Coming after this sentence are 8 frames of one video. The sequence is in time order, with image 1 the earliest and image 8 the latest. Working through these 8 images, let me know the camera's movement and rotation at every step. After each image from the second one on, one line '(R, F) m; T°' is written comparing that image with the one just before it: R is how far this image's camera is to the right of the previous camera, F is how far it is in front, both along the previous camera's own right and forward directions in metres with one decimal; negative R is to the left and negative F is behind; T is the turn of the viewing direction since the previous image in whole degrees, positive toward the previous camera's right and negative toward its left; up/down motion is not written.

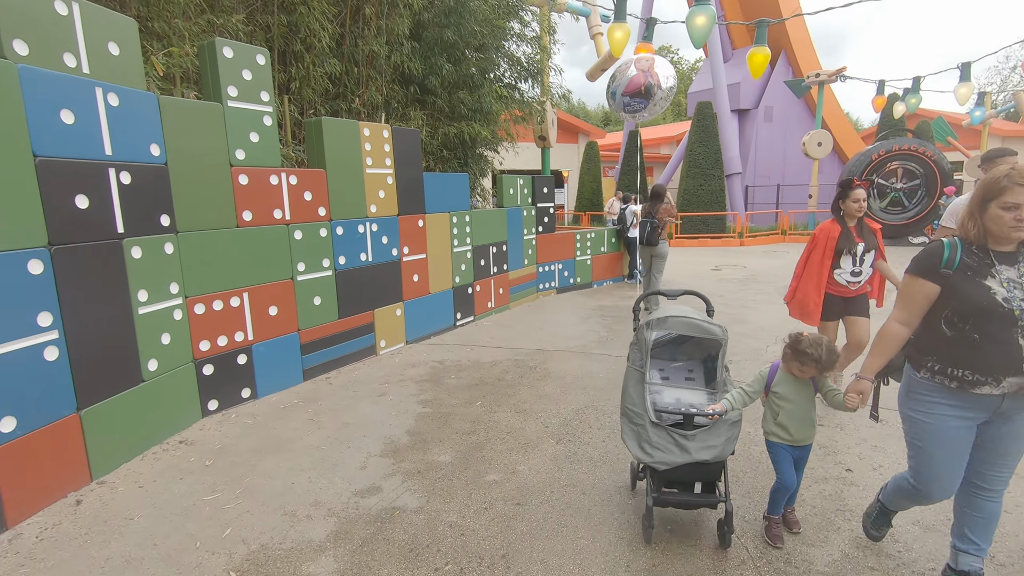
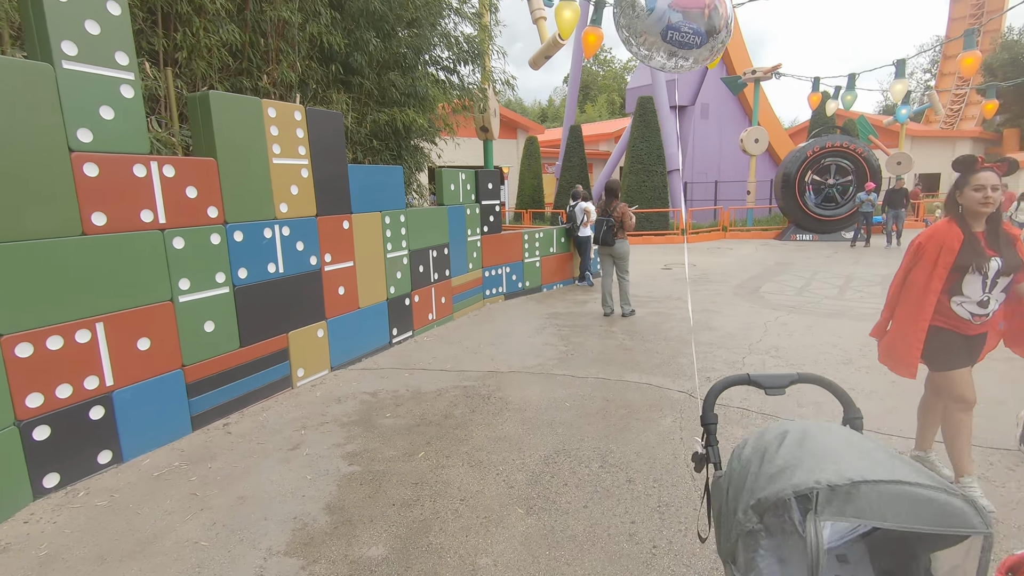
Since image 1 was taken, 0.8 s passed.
(-0.1, +0.8) m; +6°
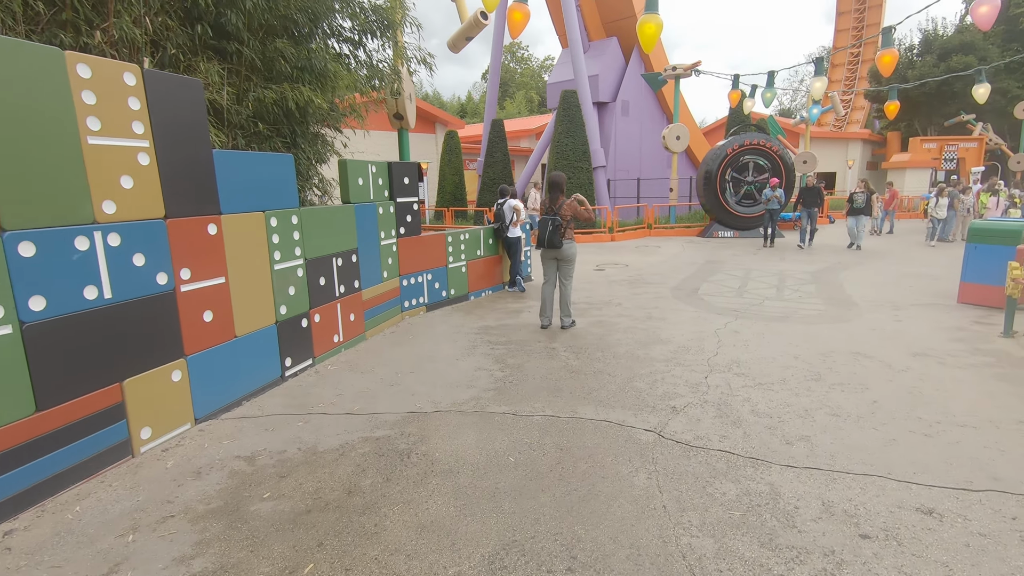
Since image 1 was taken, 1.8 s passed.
(0.0, +0.9) m; +8°
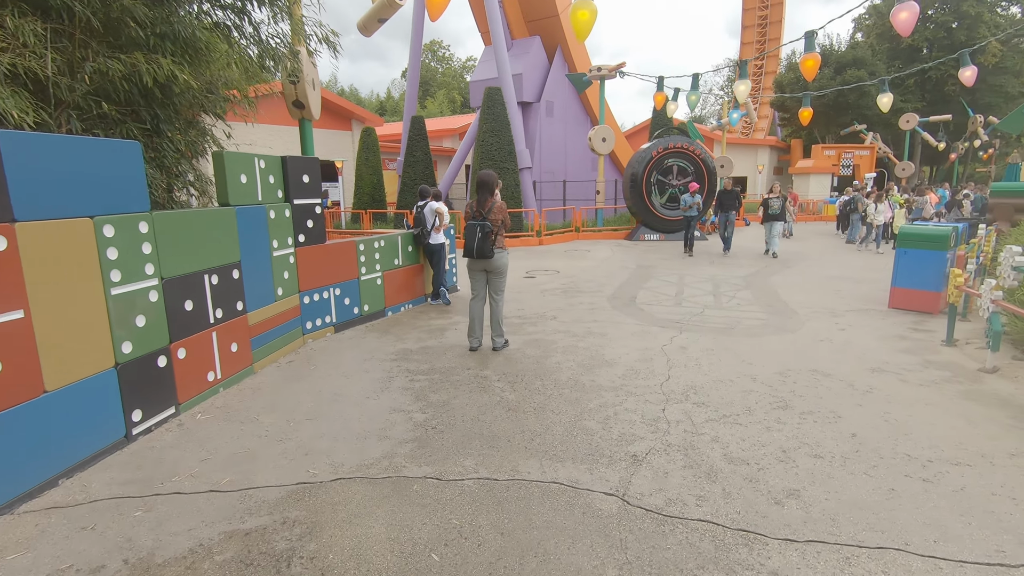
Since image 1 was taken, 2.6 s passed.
(0.0, +0.8) m; +8°
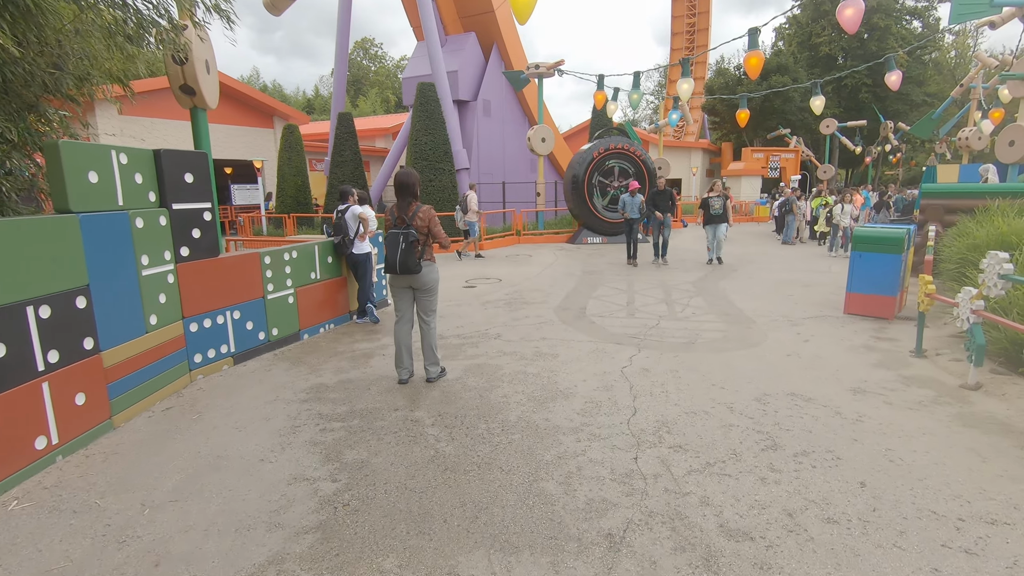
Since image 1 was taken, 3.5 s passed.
(0.0, +0.8) m; +6°
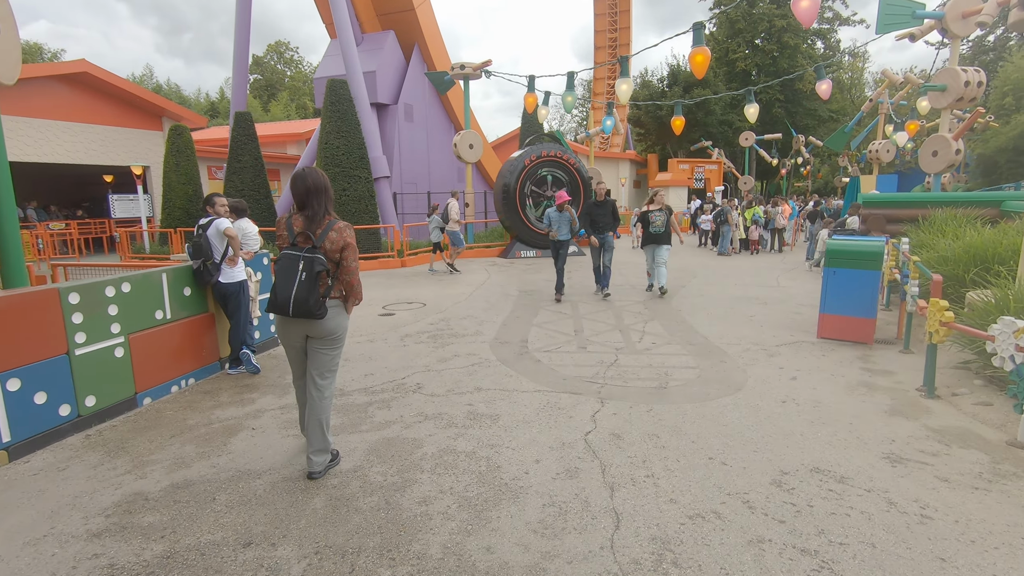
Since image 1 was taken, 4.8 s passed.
(+0.1, +1.3) m; +7°
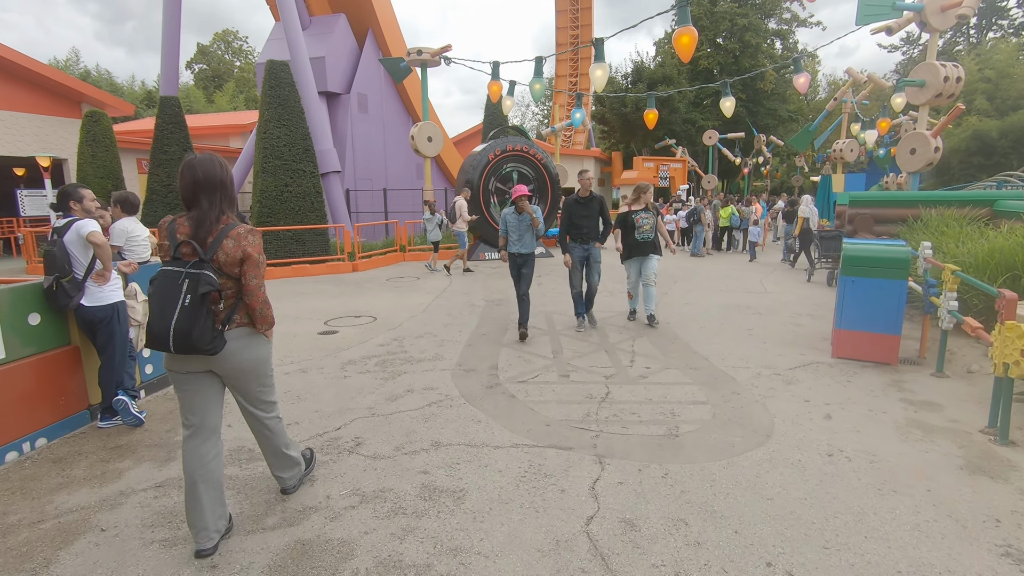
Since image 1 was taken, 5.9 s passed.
(0.0, +1.1) m; +4°
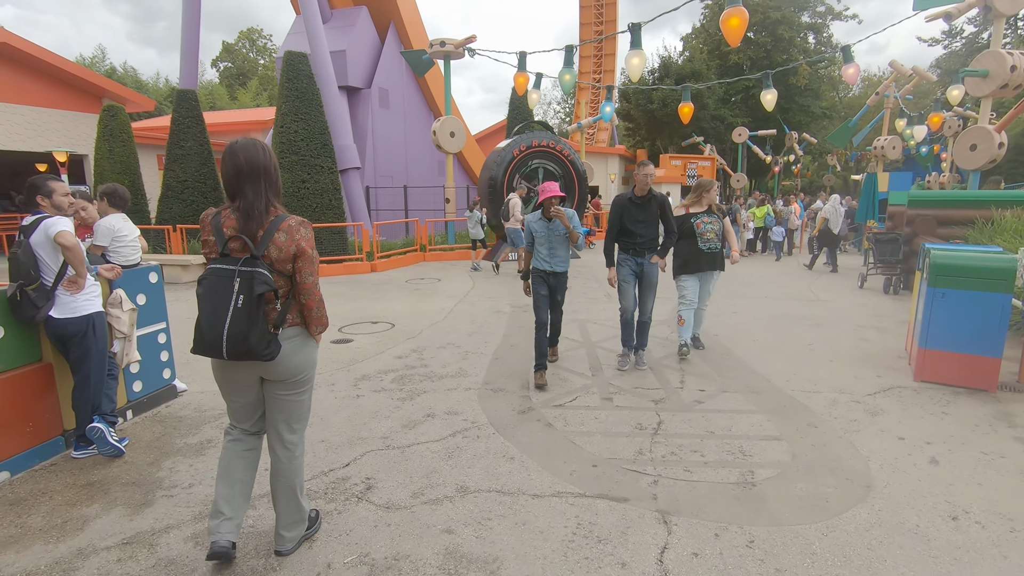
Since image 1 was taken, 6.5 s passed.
(-0.1, +0.6) m; -2°
